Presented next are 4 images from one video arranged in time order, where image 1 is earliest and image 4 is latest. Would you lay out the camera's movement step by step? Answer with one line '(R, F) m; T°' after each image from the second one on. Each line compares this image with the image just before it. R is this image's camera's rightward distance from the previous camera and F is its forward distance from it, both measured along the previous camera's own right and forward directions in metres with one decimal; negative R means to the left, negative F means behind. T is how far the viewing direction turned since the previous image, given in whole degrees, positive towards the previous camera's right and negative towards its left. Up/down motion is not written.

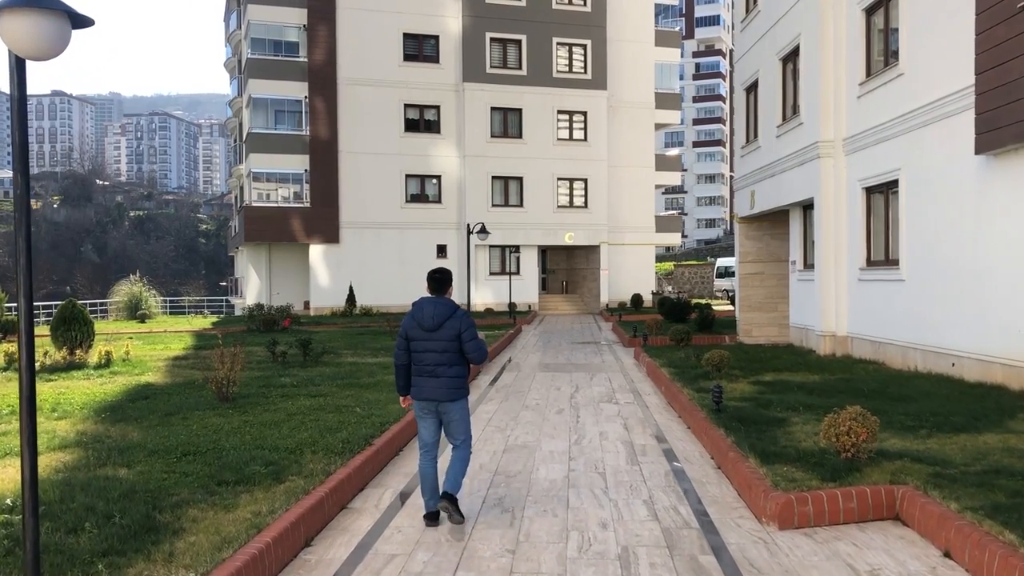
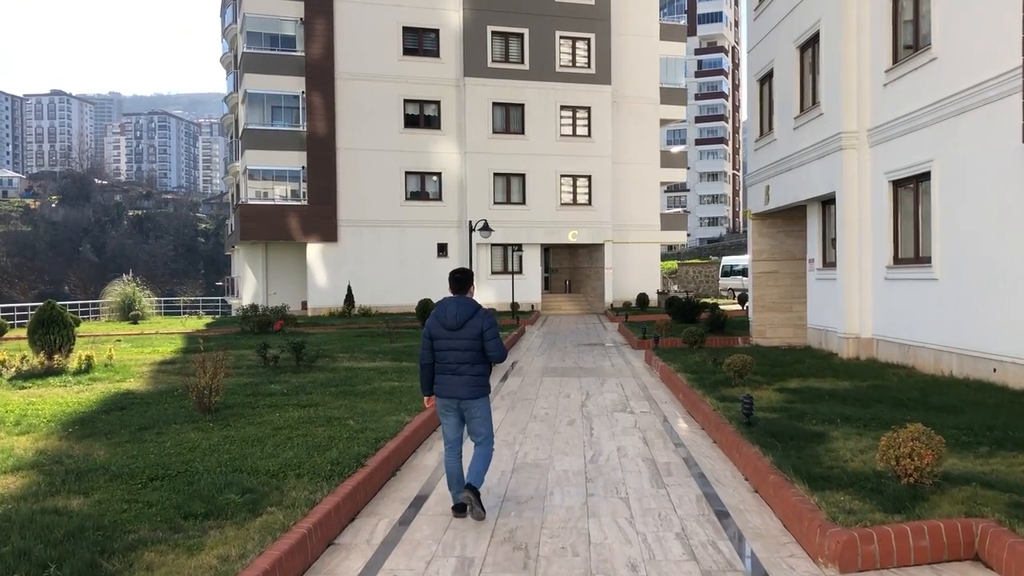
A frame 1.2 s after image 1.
(-0.1, +0.7) m; 0°
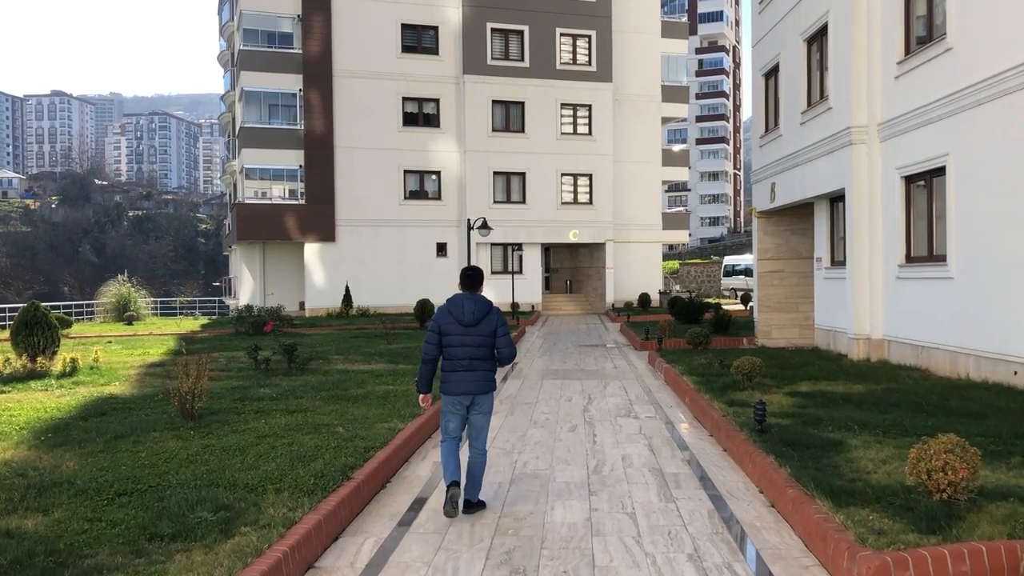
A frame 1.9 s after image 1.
(0.0, +0.4) m; 0°
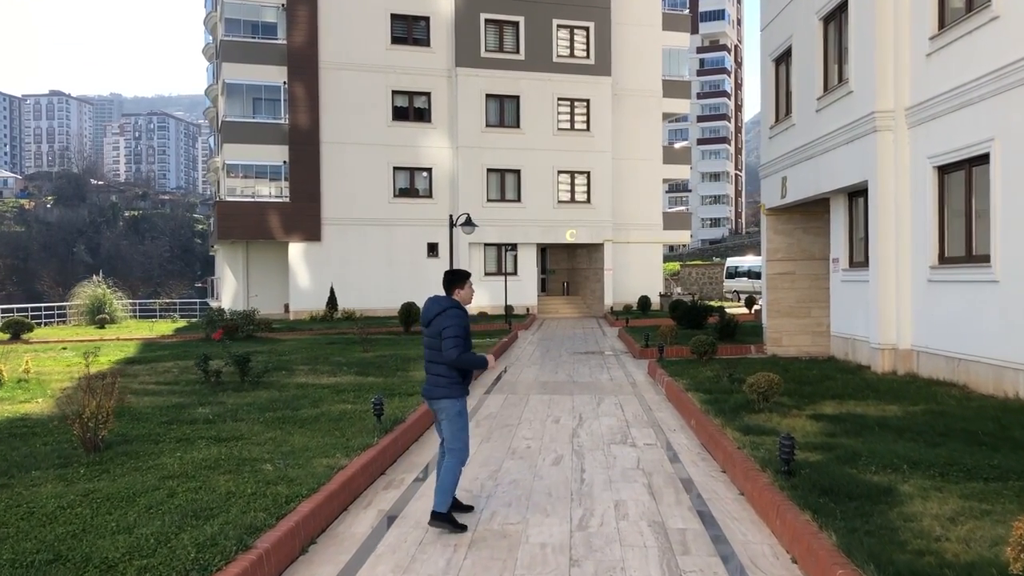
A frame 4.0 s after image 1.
(+0.2, +1.3) m; 0°
